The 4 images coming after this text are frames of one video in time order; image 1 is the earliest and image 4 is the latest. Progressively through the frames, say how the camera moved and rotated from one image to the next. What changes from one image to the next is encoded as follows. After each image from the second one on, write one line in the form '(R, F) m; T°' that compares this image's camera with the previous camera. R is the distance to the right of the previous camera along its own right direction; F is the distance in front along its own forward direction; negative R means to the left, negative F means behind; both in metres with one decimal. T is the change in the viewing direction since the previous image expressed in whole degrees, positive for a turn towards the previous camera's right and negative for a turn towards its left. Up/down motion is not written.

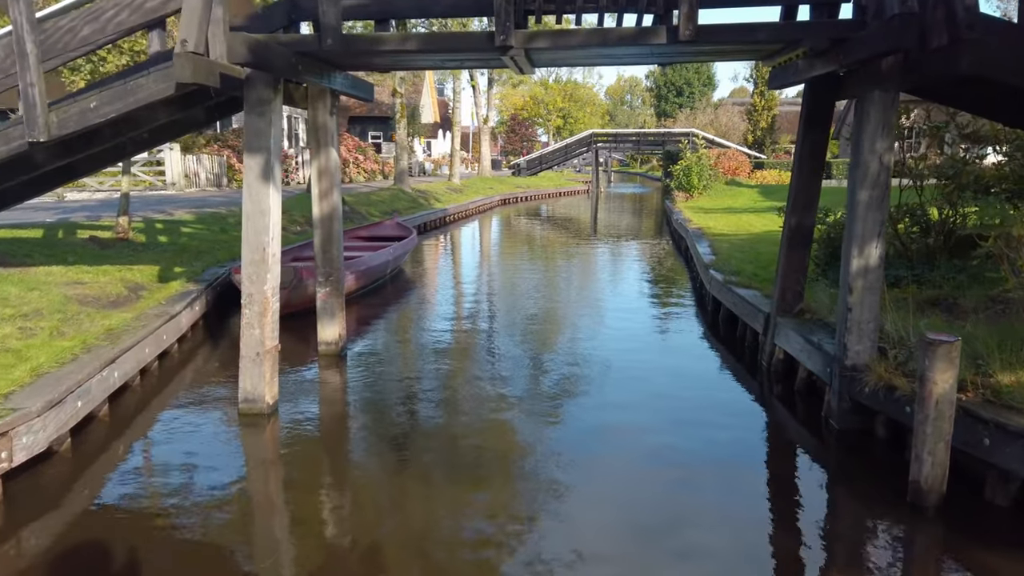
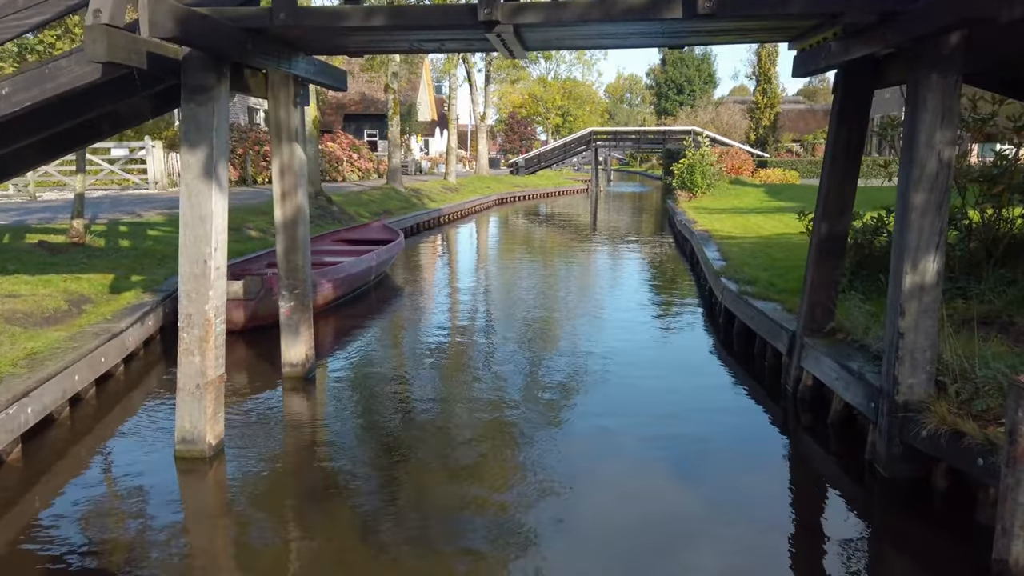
(+0.1, +0.9) m; 0°
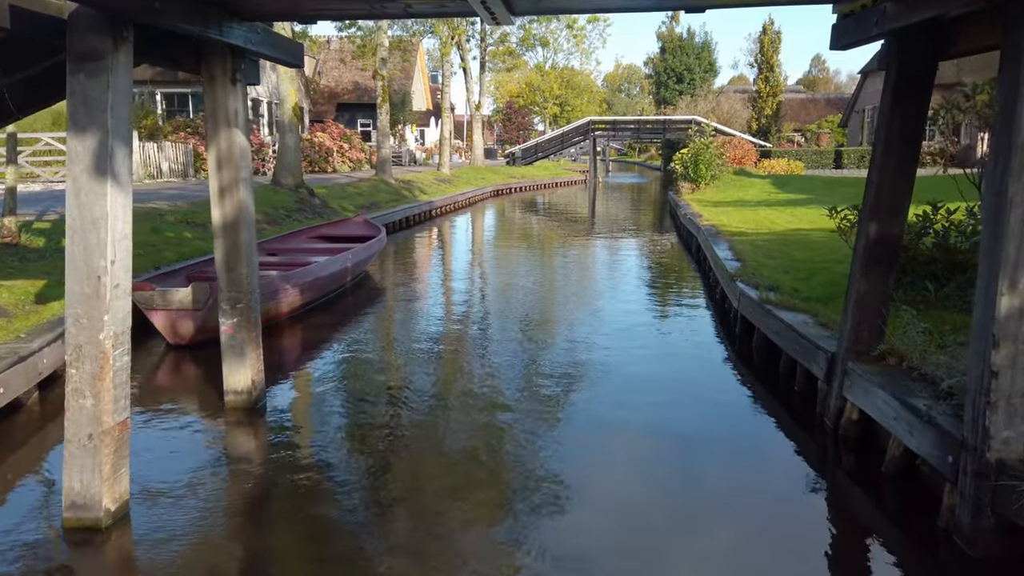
(+0.1, +1.1) m; 0°
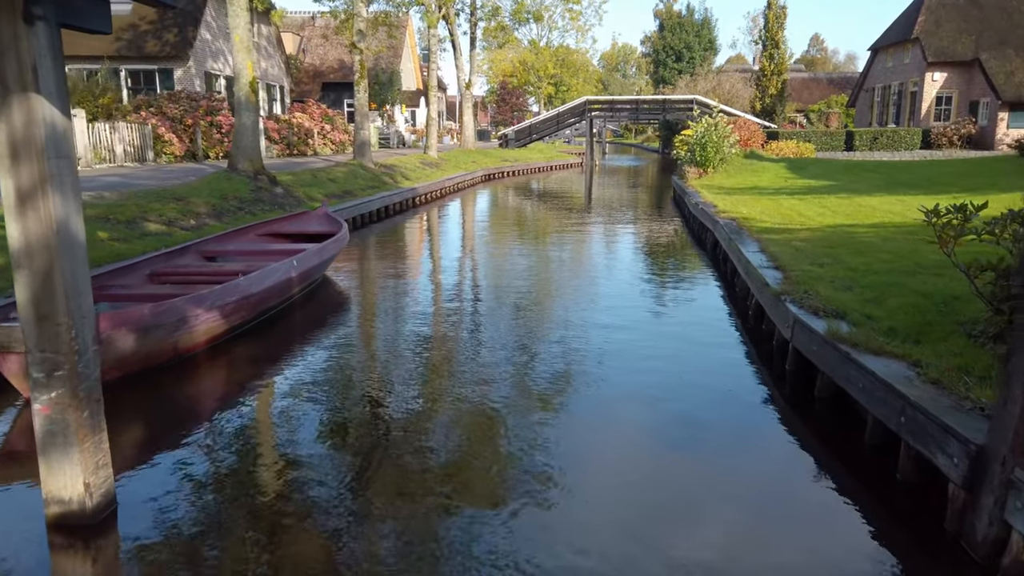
(+0.1, +2.0) m; 0°
